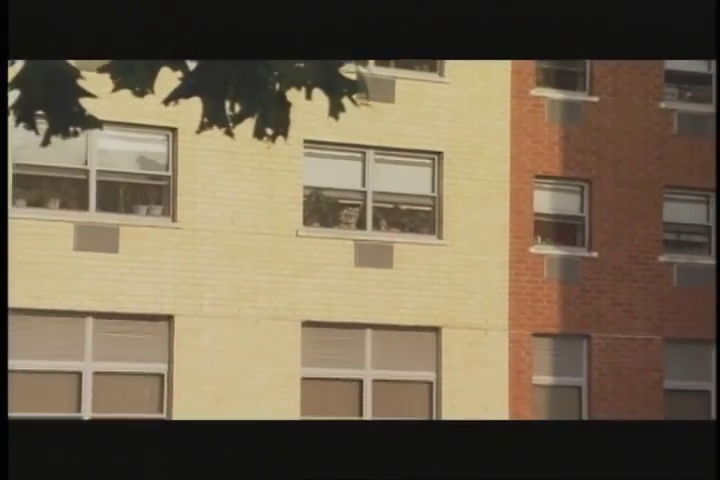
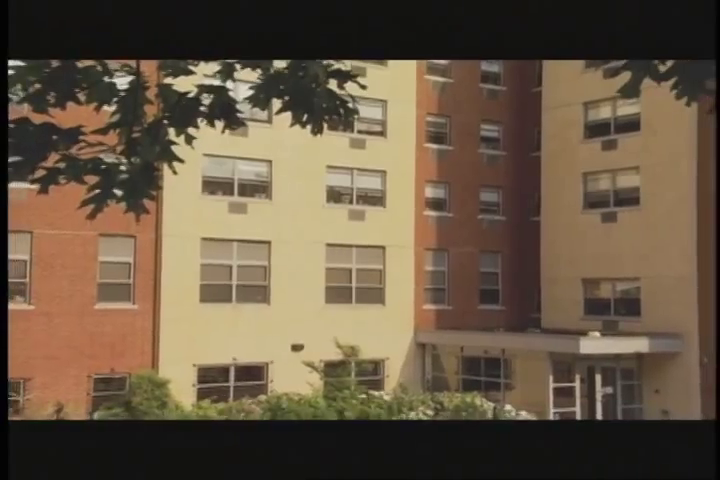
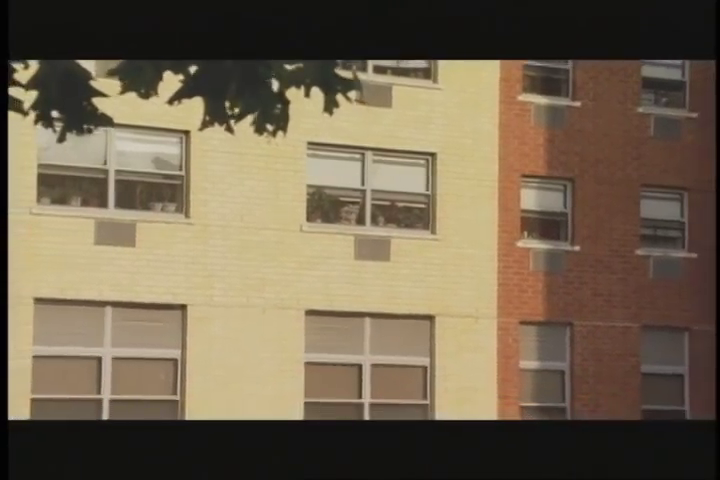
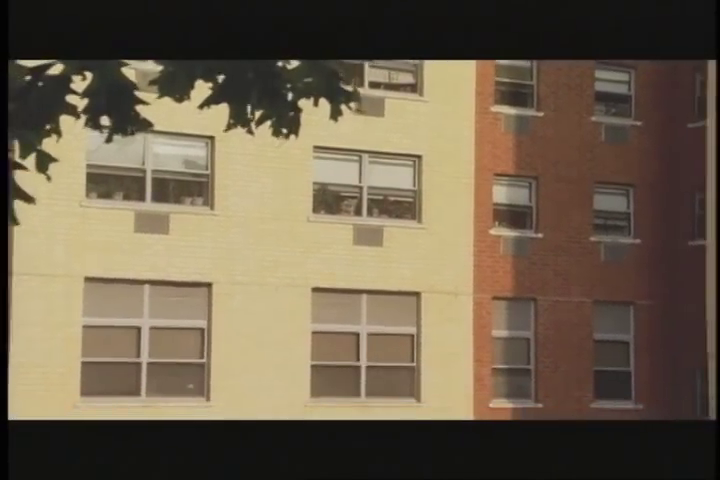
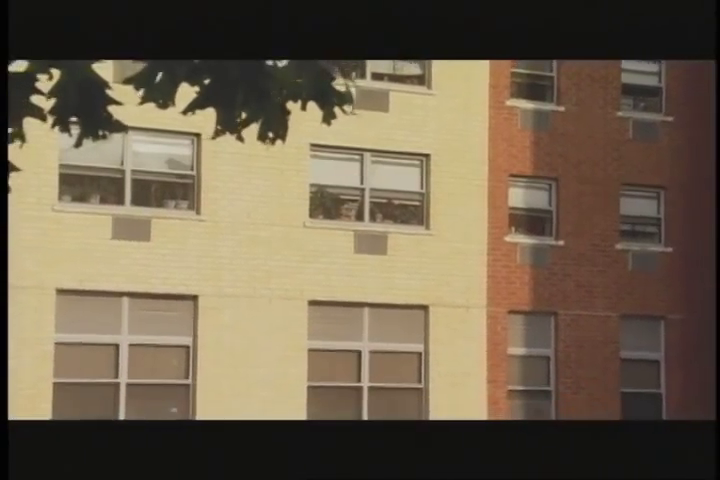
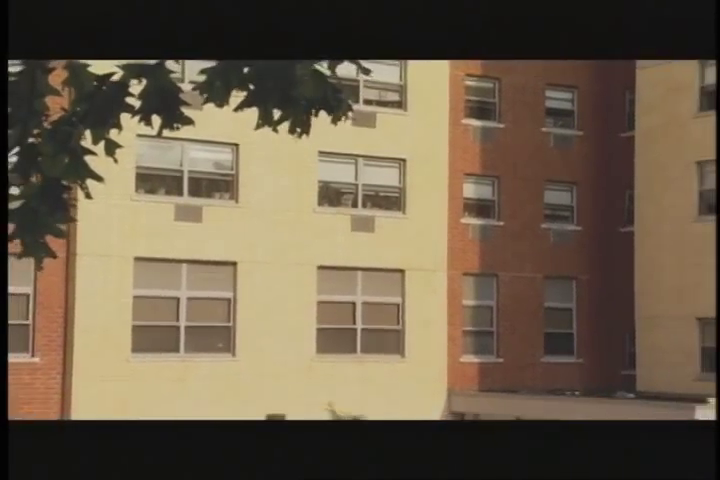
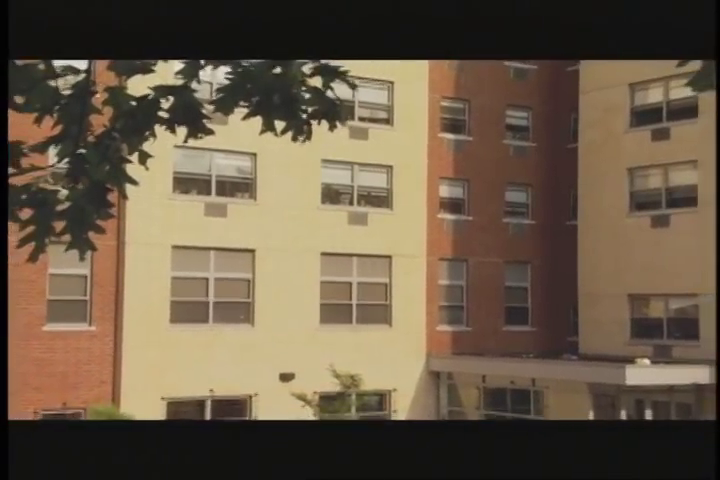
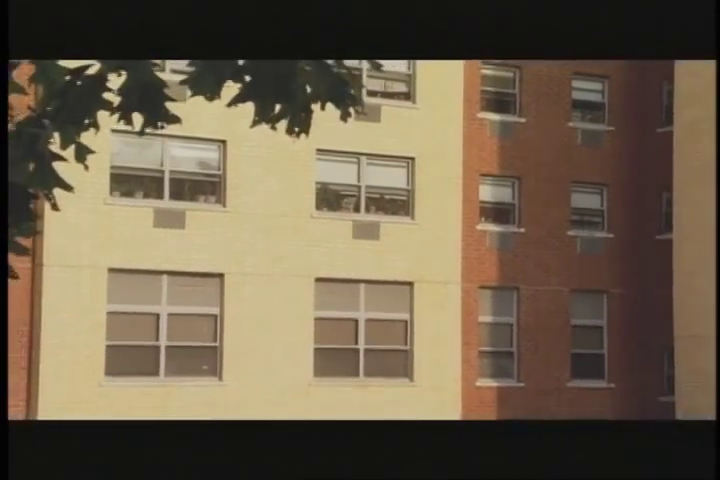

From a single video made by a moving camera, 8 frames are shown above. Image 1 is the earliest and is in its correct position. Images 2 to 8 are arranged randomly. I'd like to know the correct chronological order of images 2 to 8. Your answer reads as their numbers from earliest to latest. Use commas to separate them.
3, 5, 4, 8, 6, 7, 2
